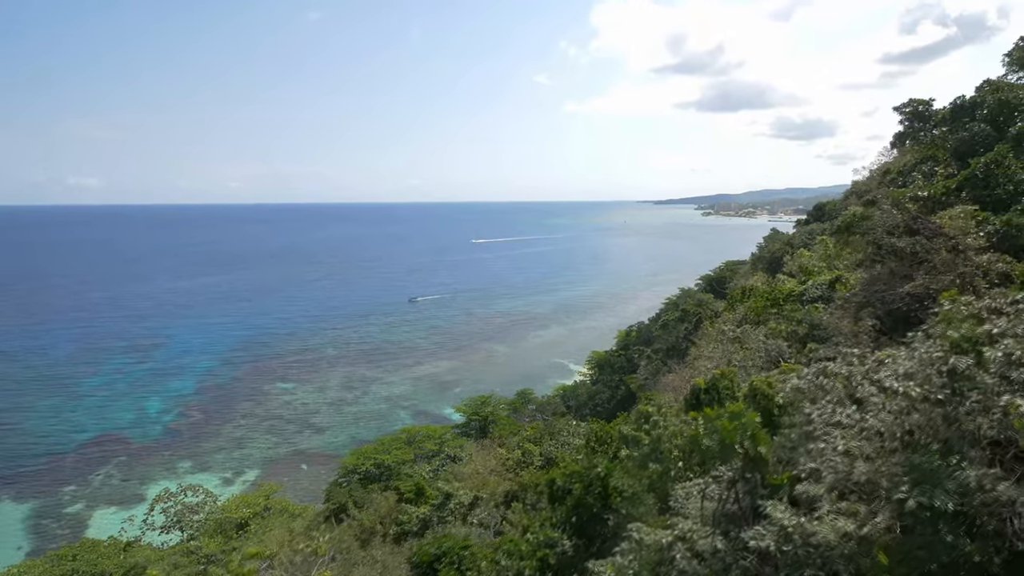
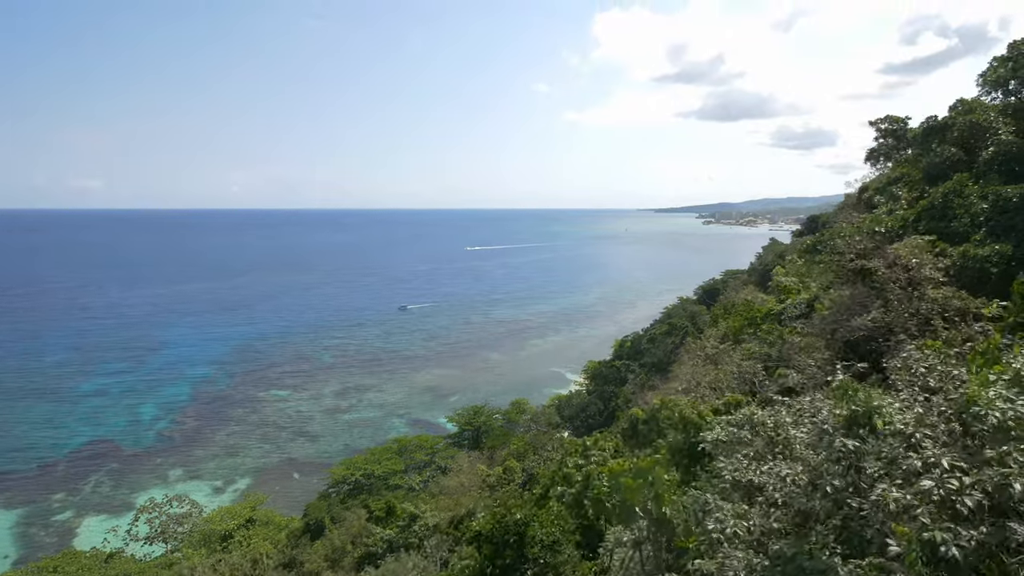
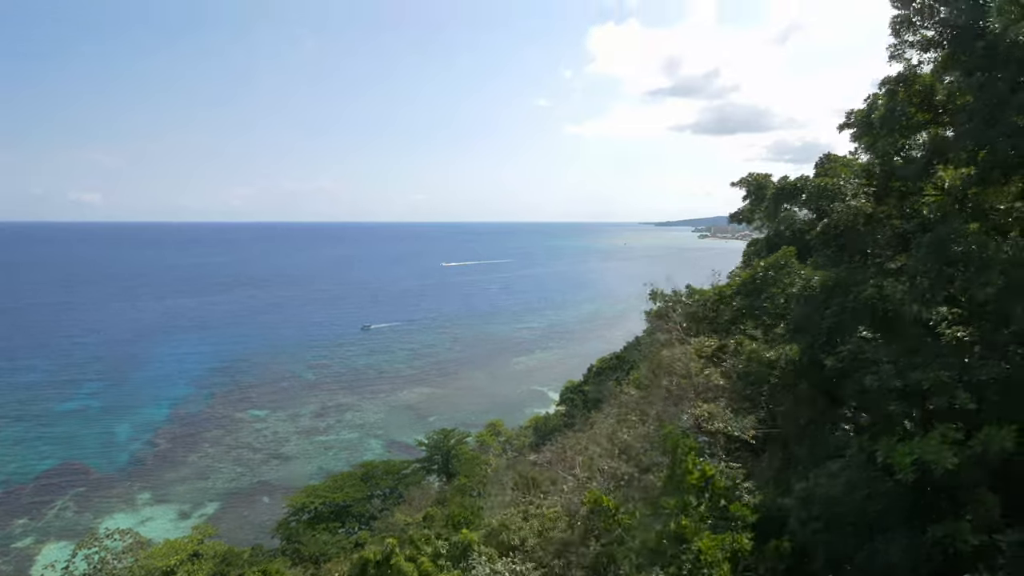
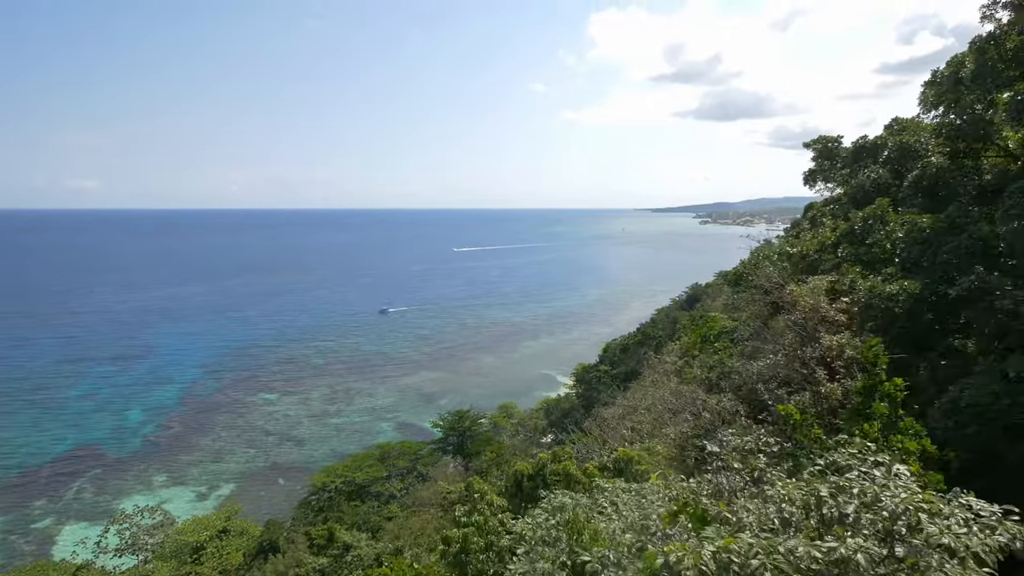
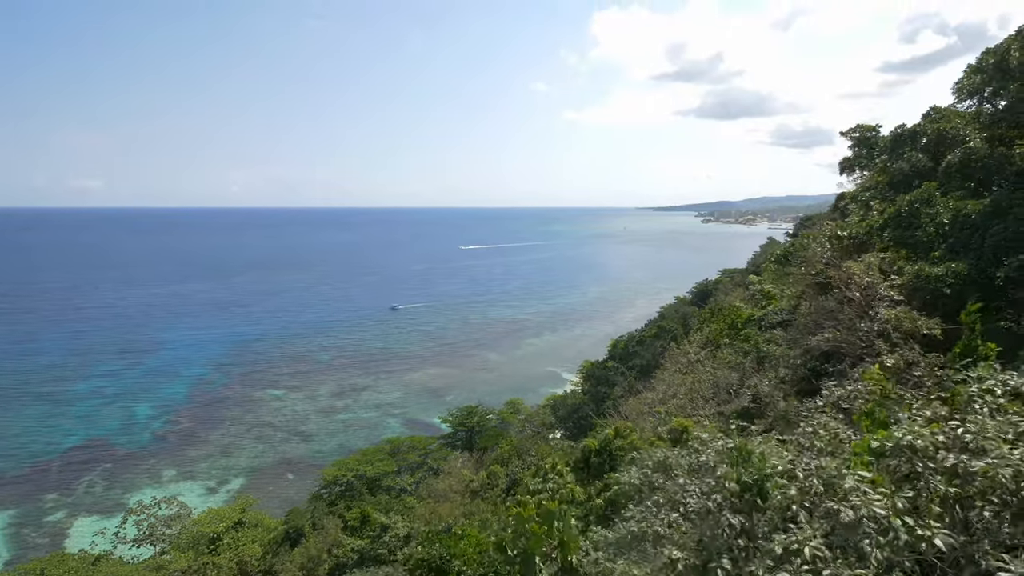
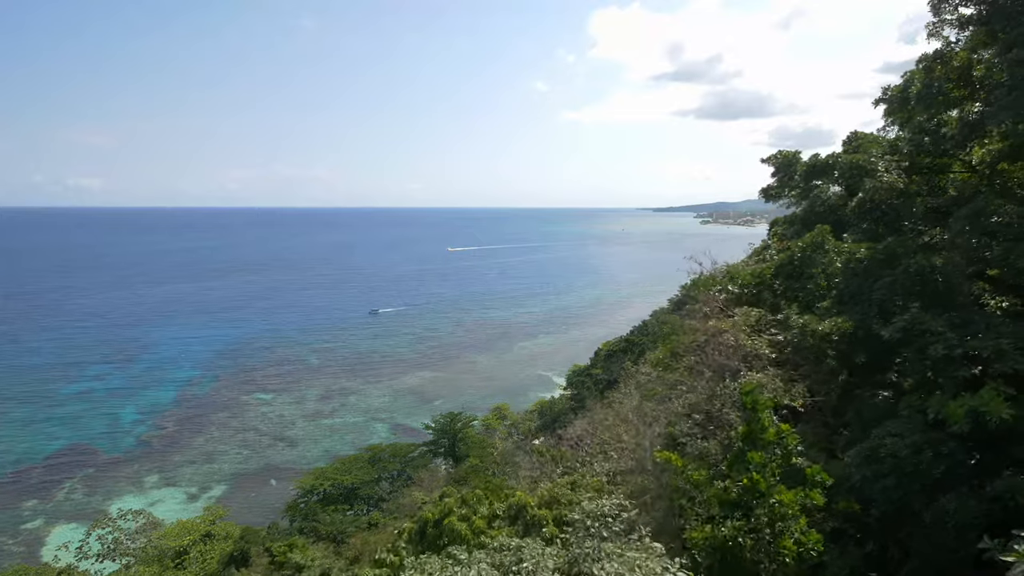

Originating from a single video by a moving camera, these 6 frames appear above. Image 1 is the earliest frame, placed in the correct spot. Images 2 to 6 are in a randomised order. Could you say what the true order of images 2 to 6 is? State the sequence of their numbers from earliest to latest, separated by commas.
2, 5, 4, 6, 3
